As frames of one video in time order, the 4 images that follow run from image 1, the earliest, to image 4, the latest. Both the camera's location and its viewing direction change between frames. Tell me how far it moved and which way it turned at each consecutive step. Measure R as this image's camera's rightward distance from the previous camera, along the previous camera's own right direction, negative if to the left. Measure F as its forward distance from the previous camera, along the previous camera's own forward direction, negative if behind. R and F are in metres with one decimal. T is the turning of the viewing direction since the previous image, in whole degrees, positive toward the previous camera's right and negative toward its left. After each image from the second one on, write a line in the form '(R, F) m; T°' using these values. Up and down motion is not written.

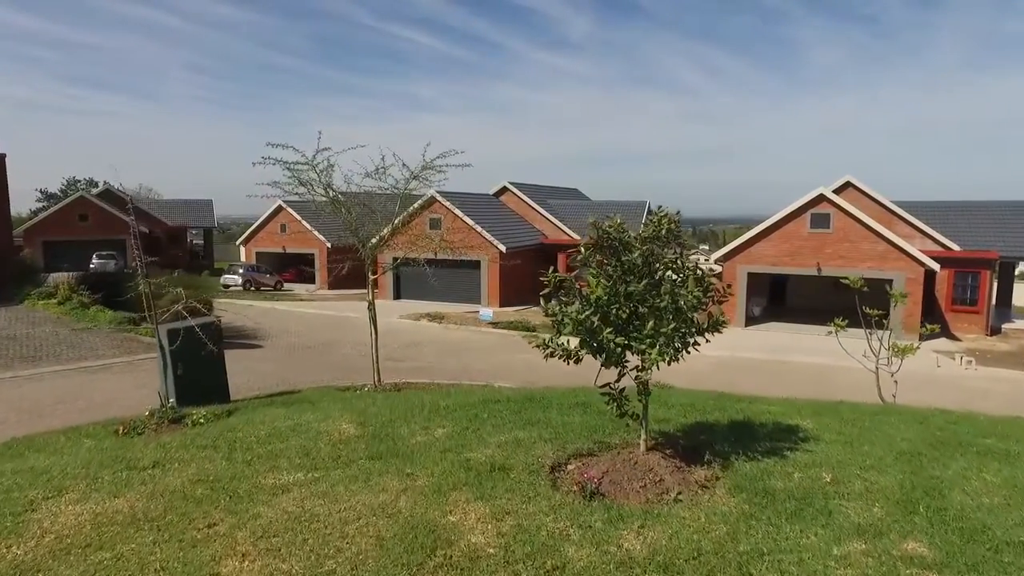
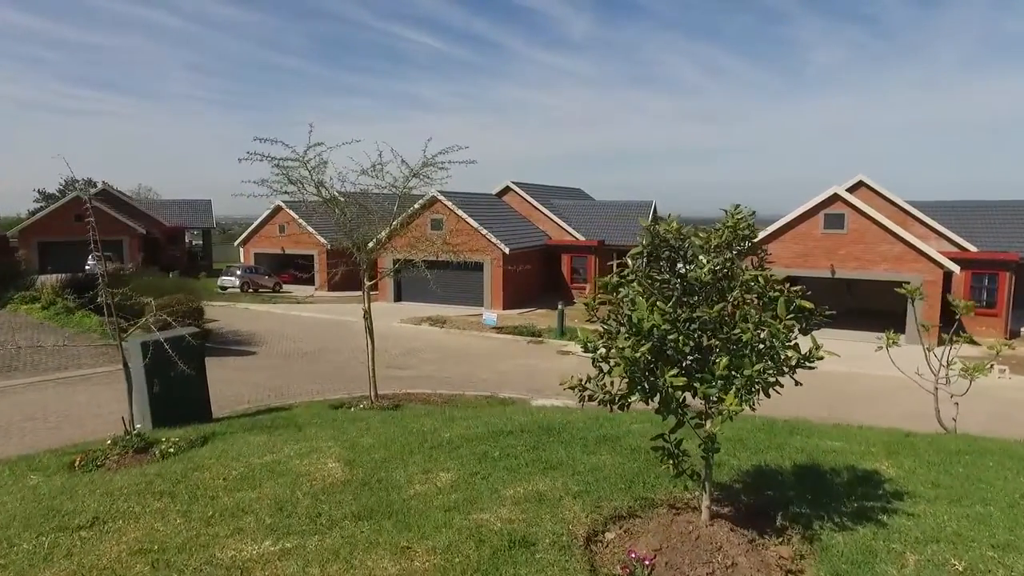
(-0.1, +0.9) m; 0°
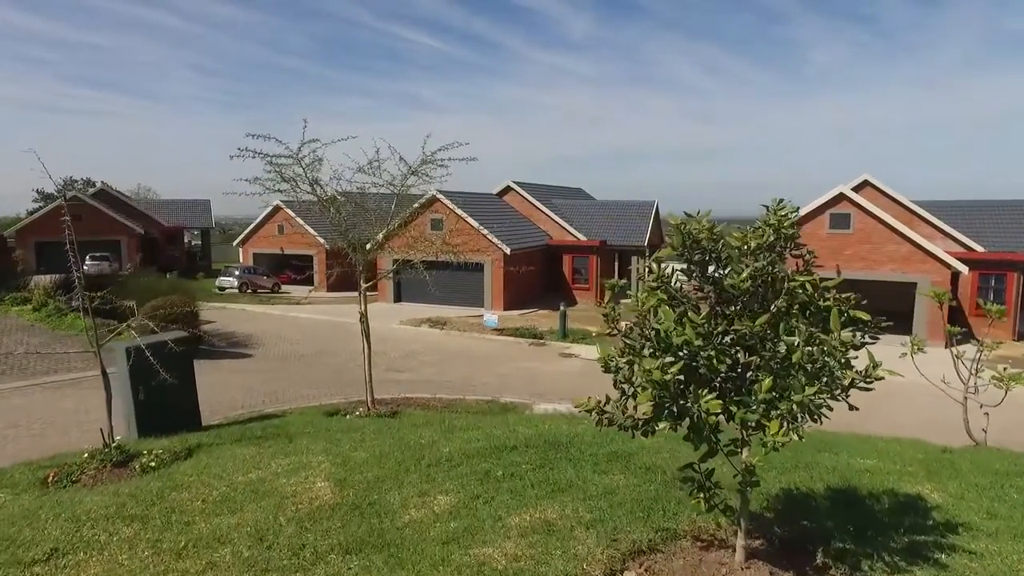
(0.0, +0.4) m; 0°
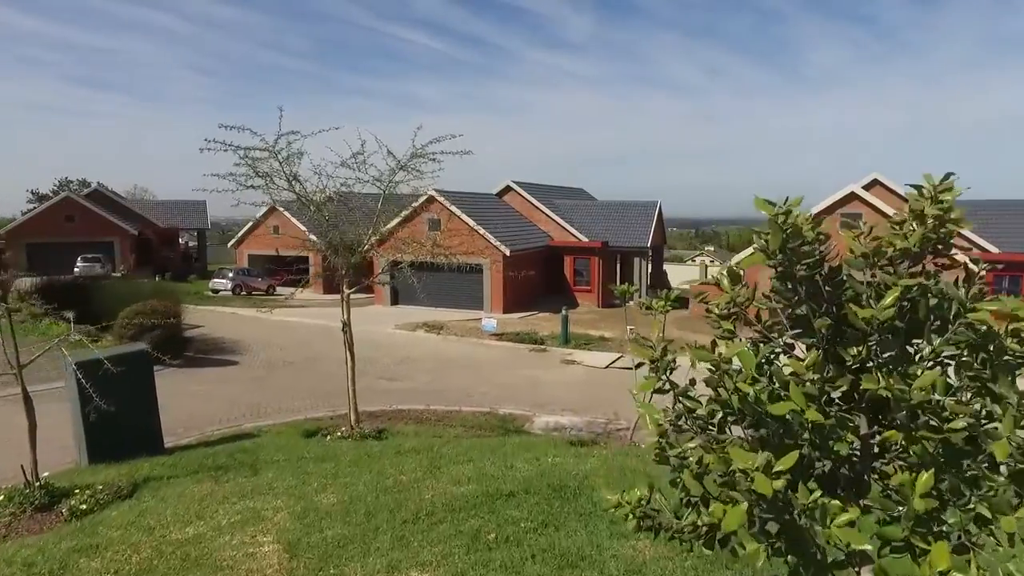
(0.0, +0.9) m; 0°
